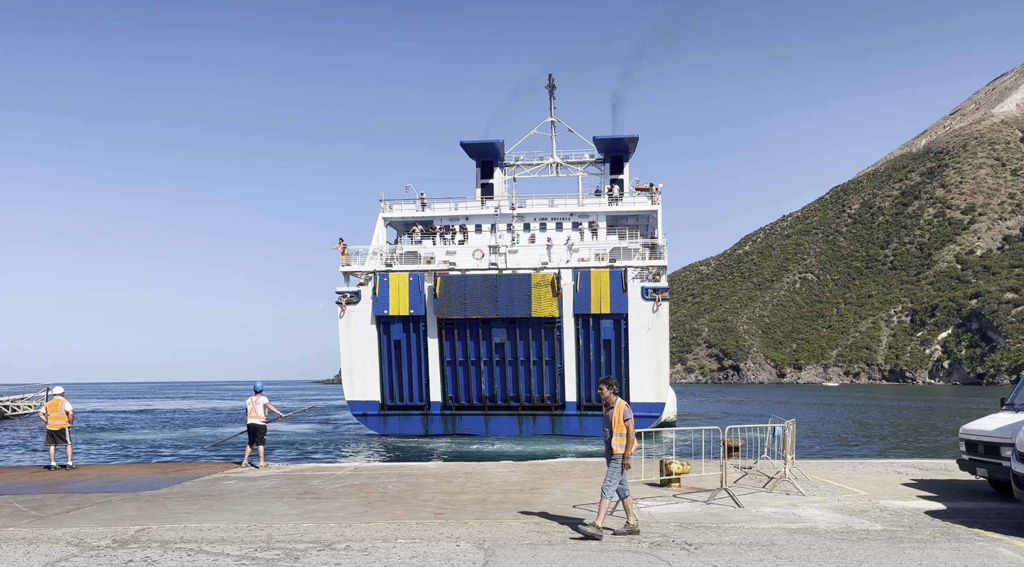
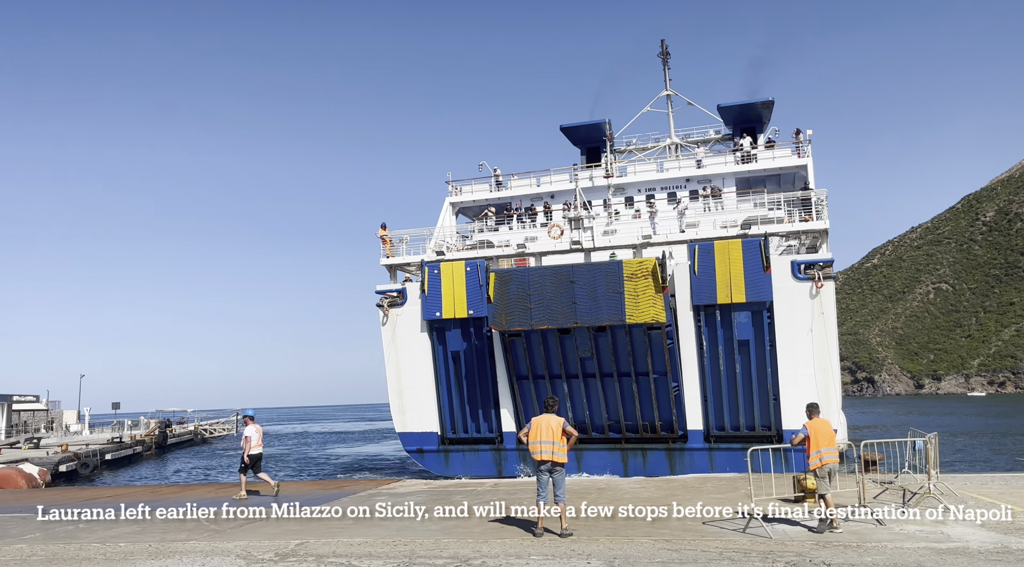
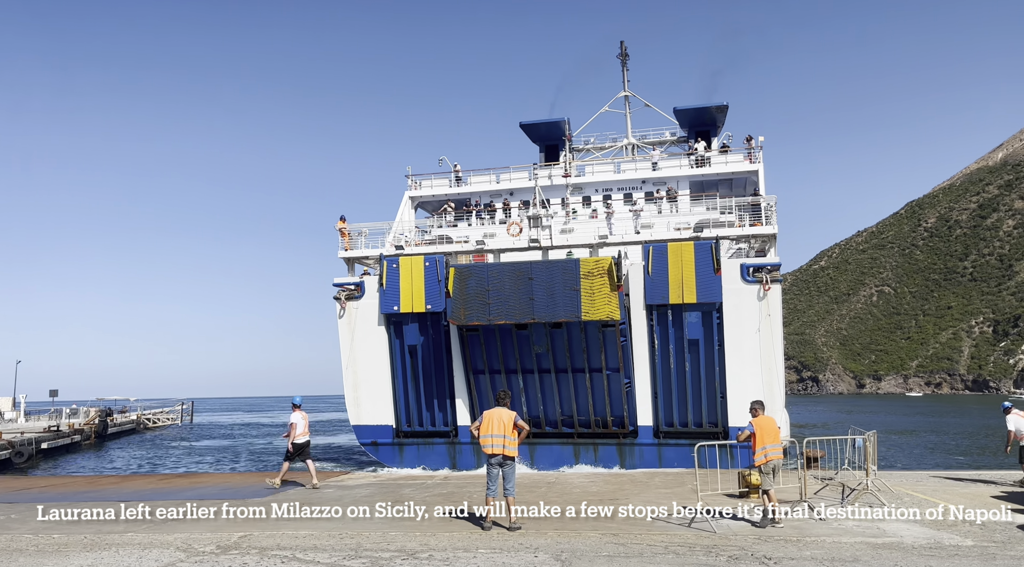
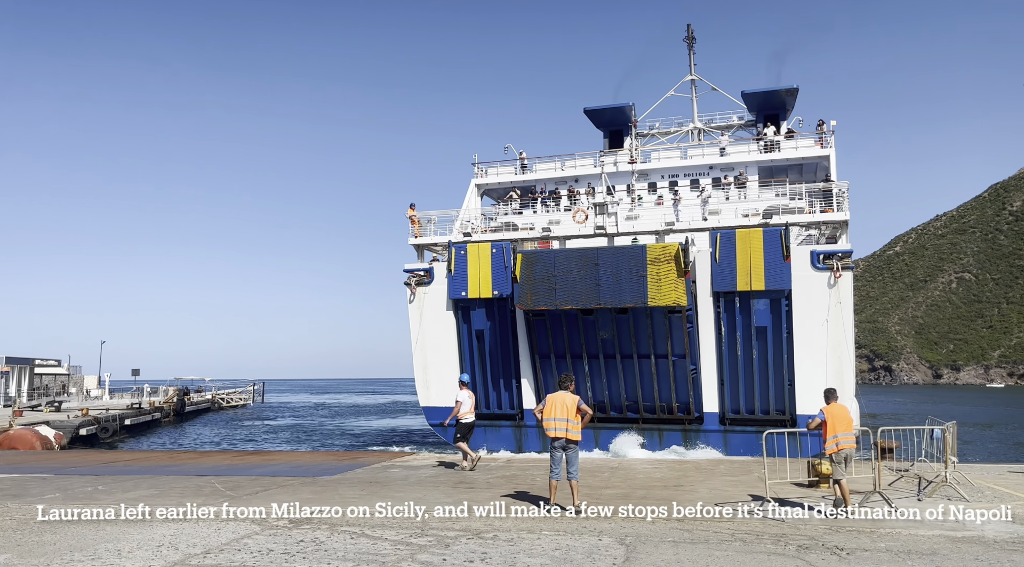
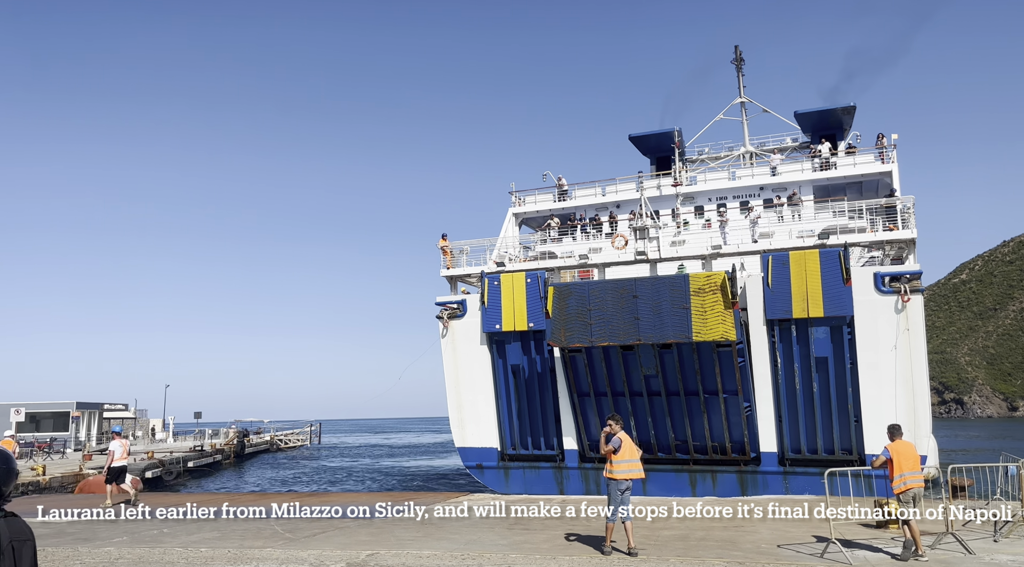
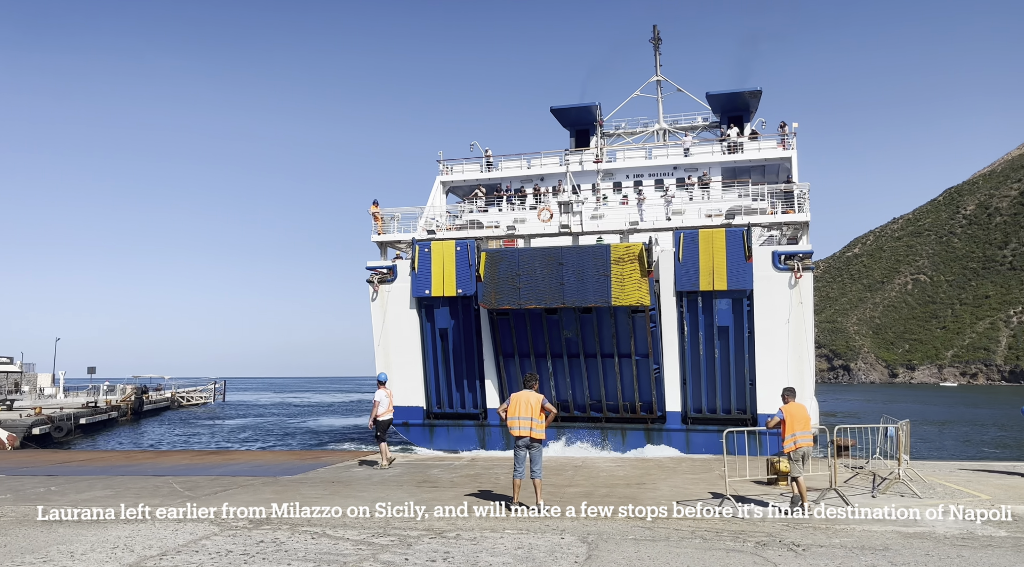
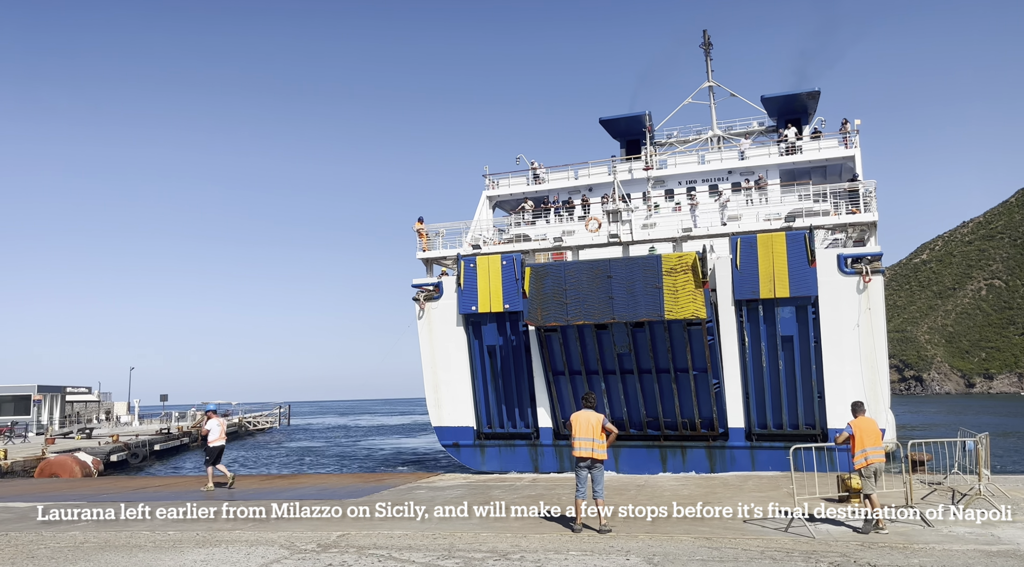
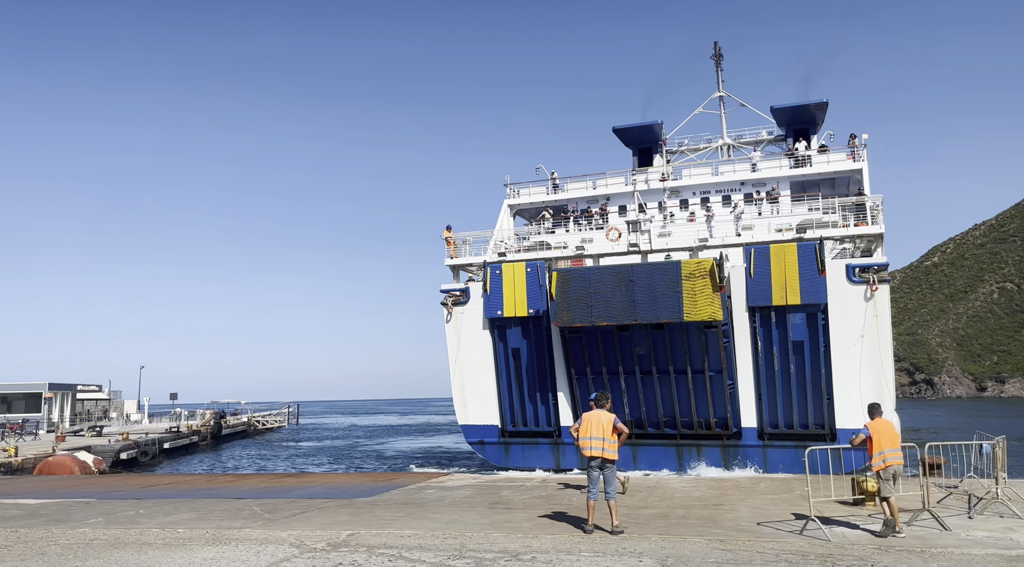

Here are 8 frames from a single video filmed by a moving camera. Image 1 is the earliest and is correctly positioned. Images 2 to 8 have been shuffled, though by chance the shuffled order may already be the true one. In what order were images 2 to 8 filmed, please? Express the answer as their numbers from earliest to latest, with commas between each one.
8, 4, 6, 3, 2, 7, 5
